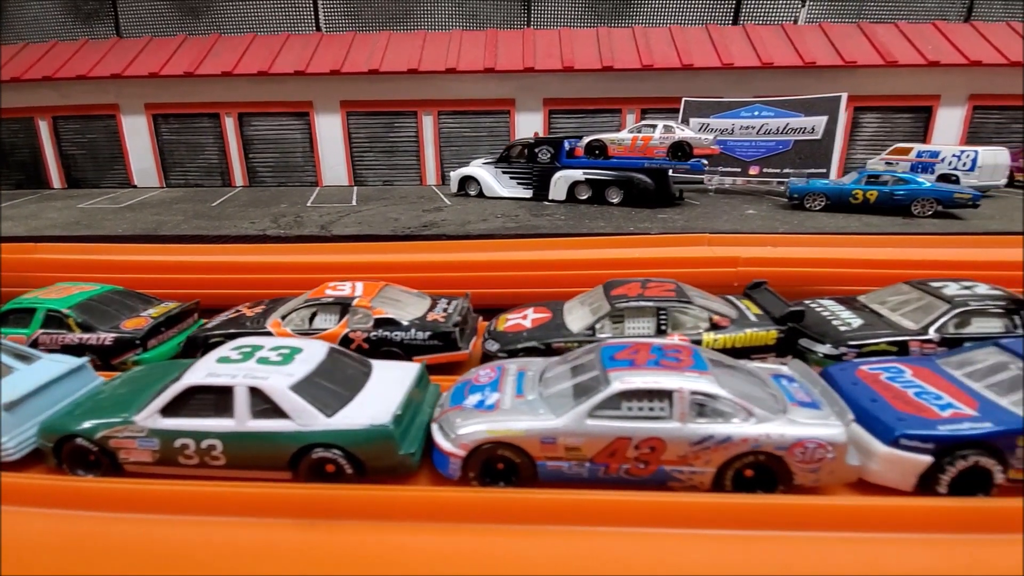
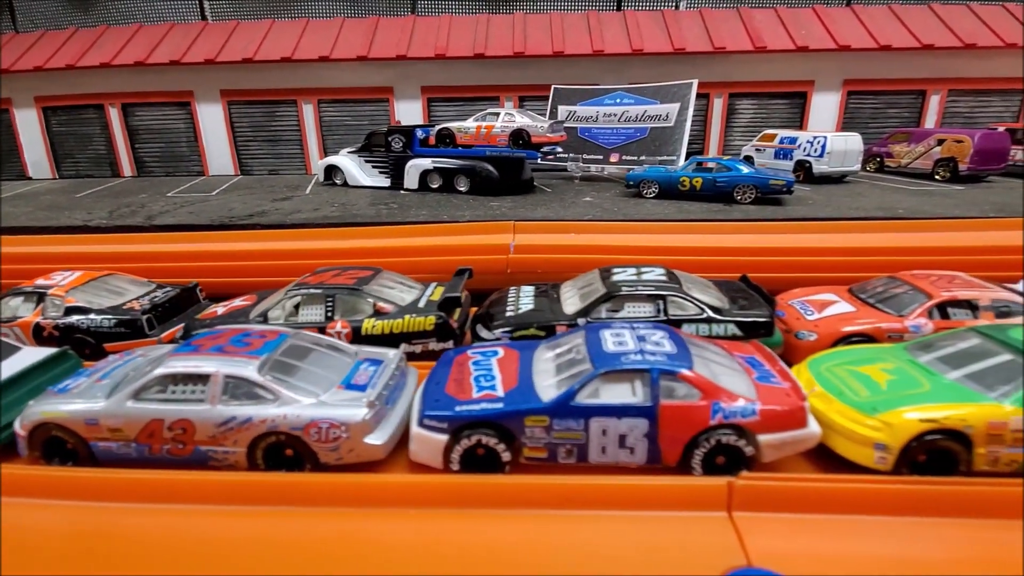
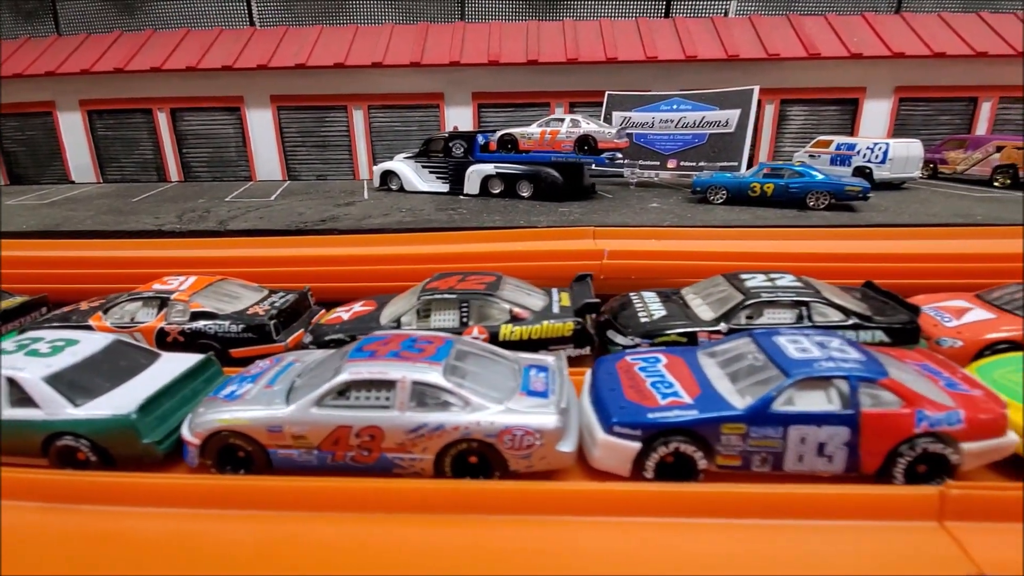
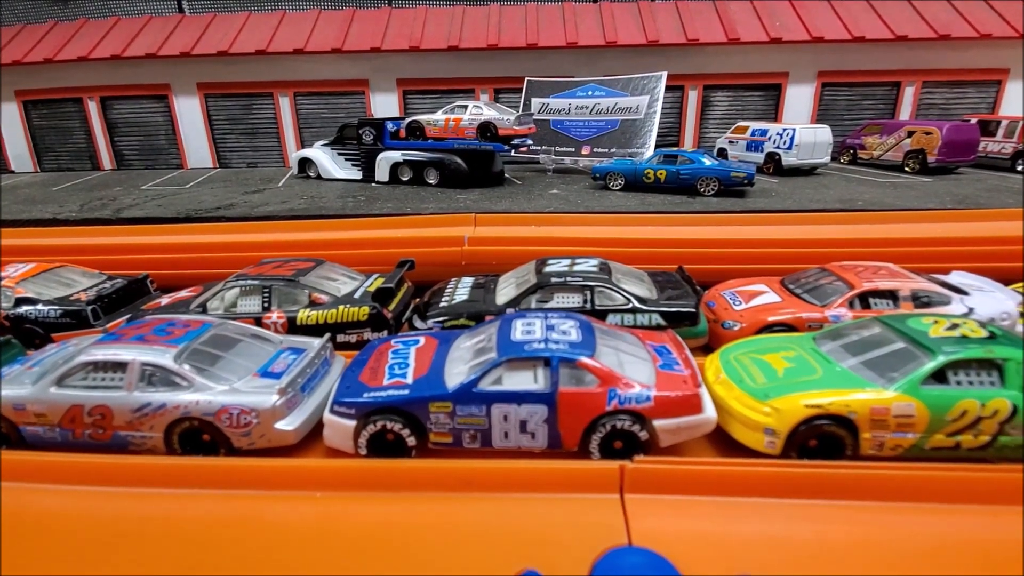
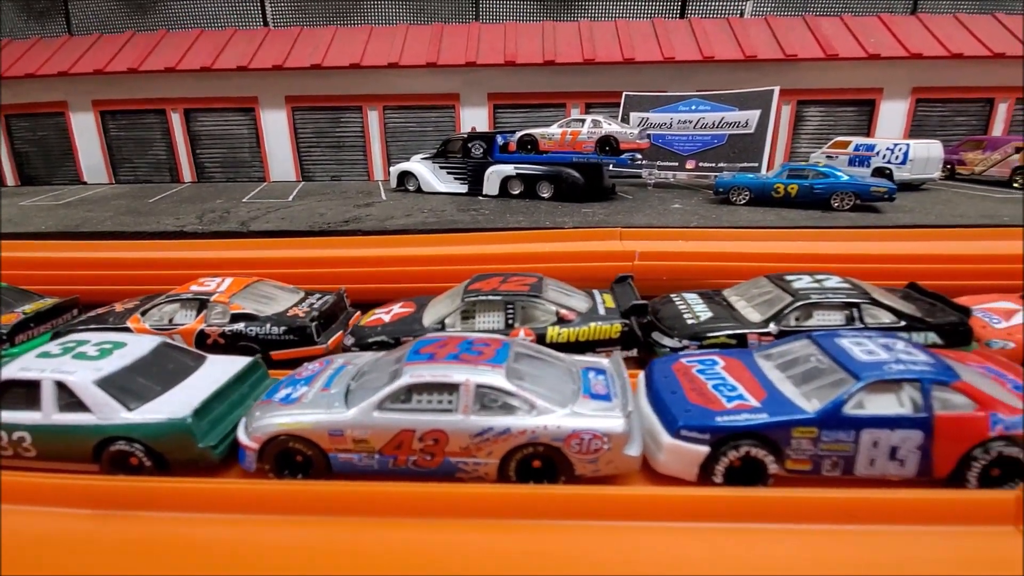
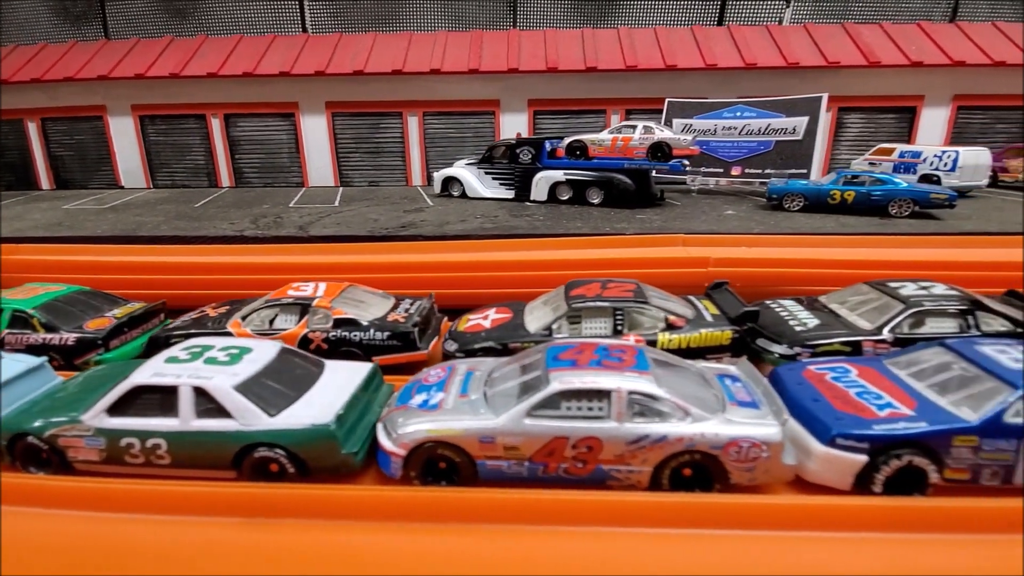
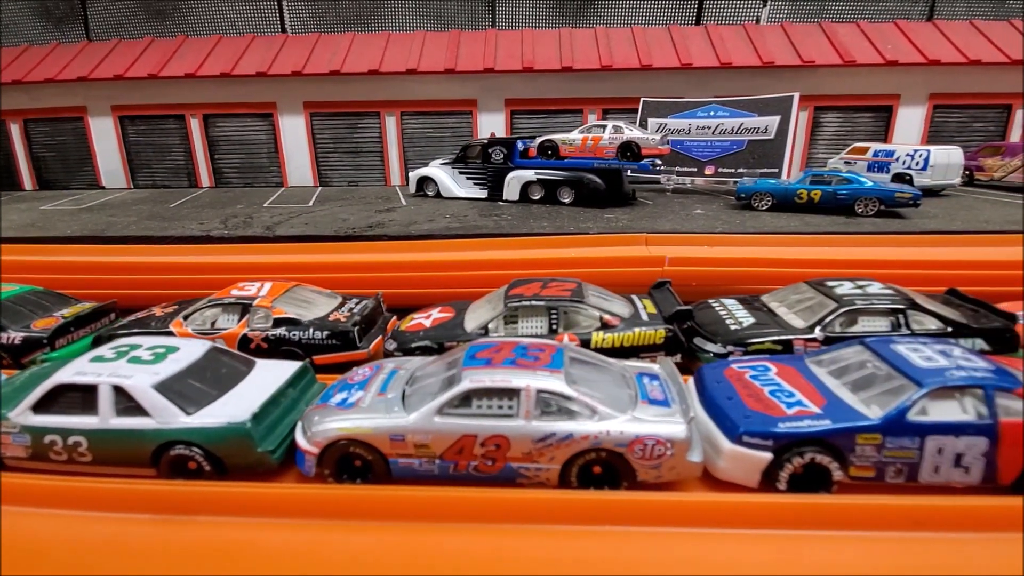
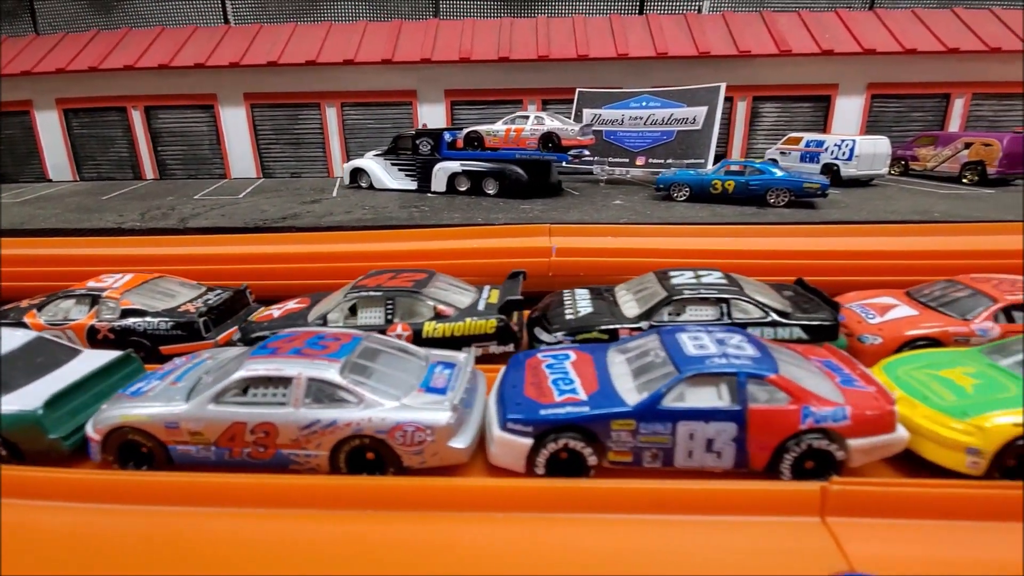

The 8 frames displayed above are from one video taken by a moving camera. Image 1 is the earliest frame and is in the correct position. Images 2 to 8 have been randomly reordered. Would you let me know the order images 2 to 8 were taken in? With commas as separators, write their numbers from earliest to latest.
6, 7, 5, 3, 8, 2, 4
